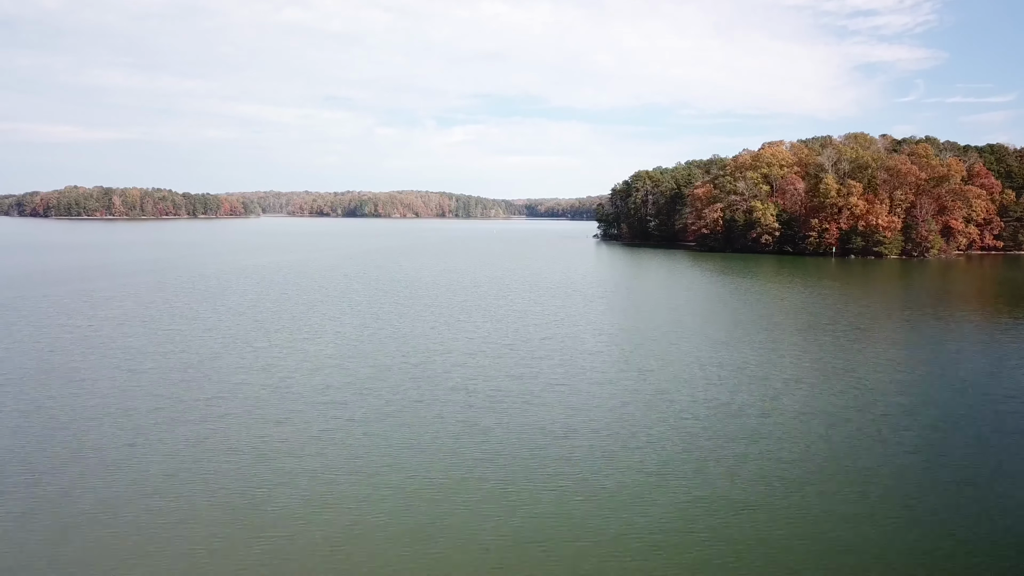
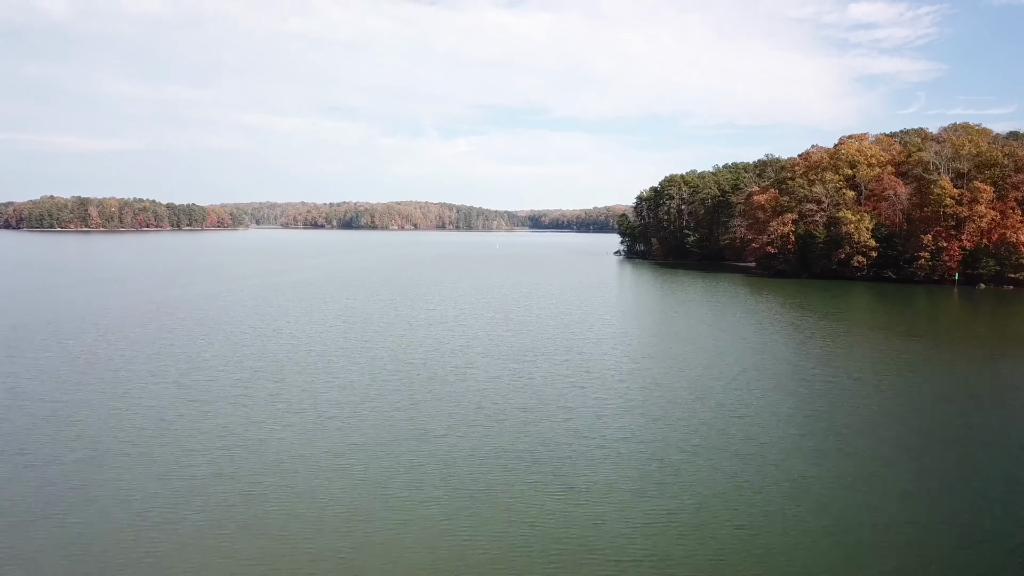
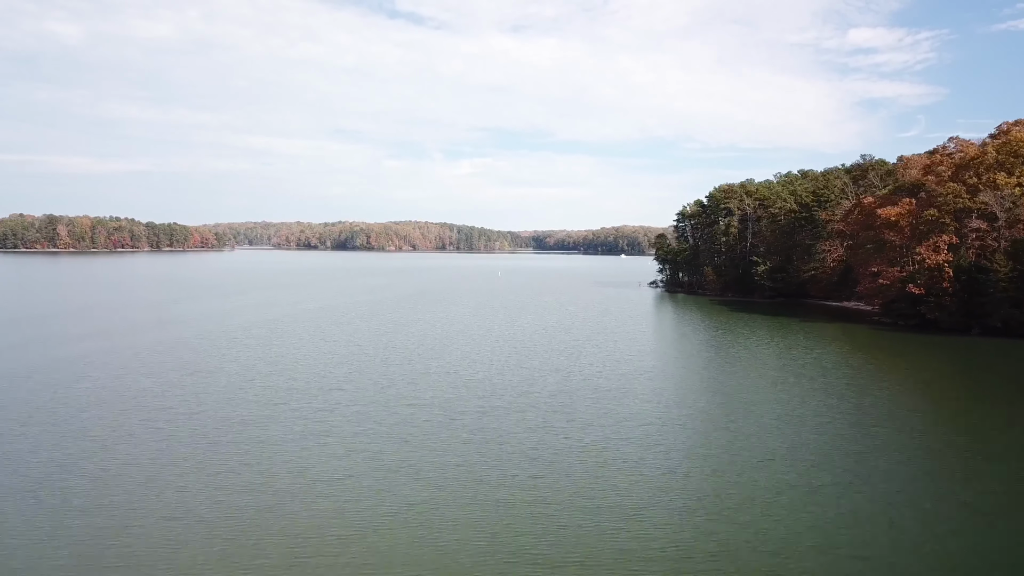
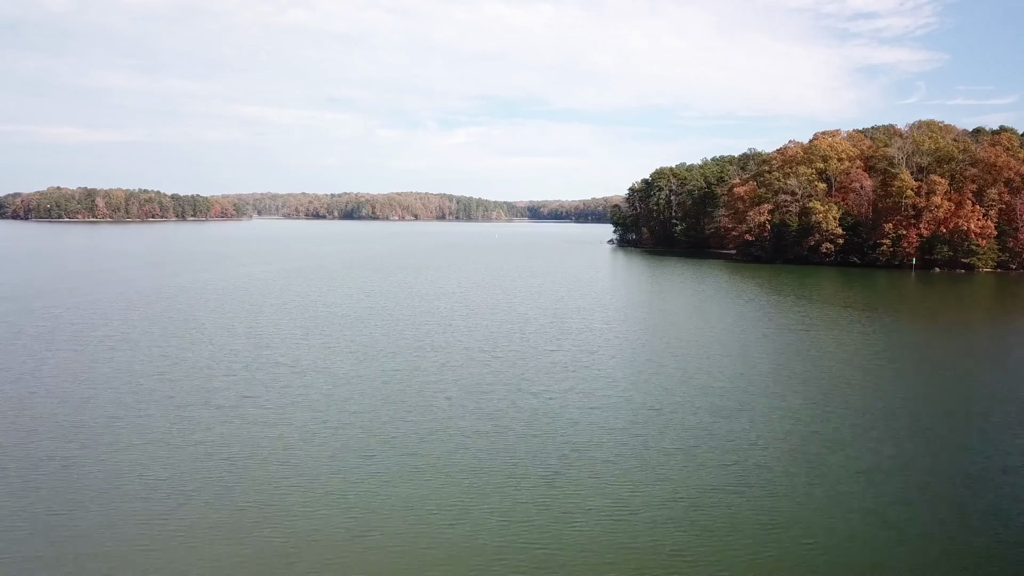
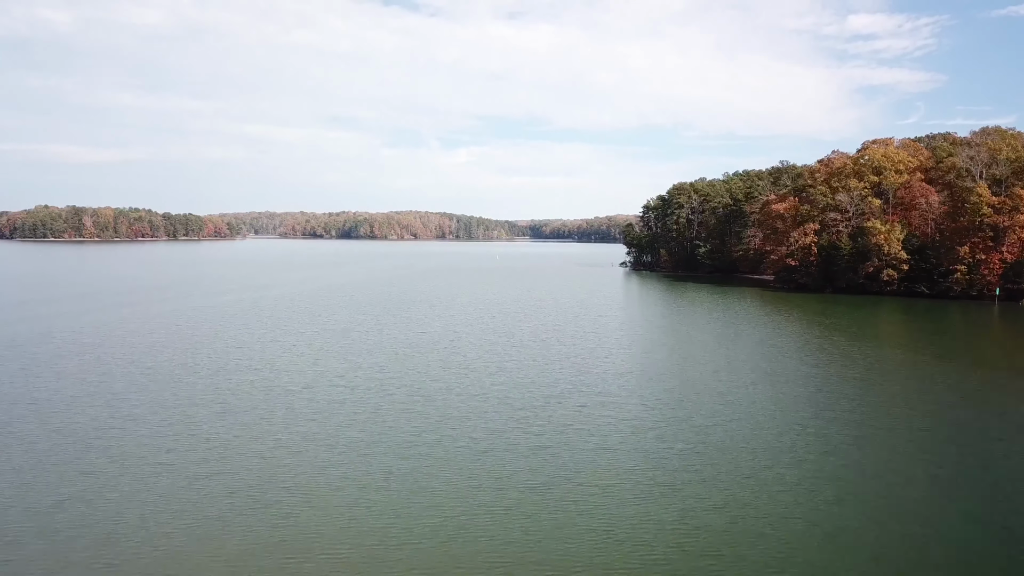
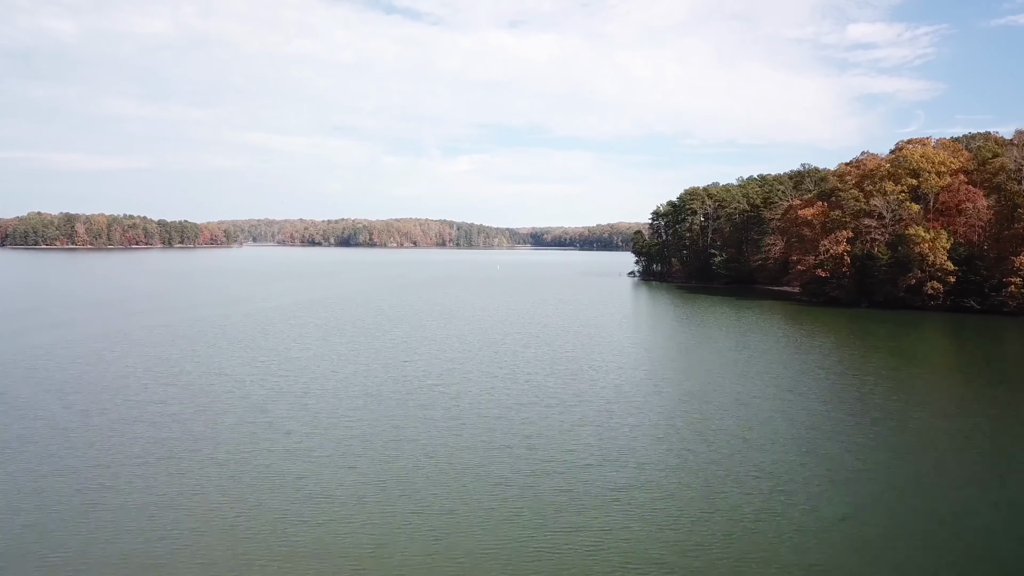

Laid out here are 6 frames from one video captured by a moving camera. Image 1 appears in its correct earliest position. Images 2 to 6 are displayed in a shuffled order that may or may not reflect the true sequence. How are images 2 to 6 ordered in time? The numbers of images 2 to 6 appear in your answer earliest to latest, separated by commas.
4, 2, 5, 6, 3
